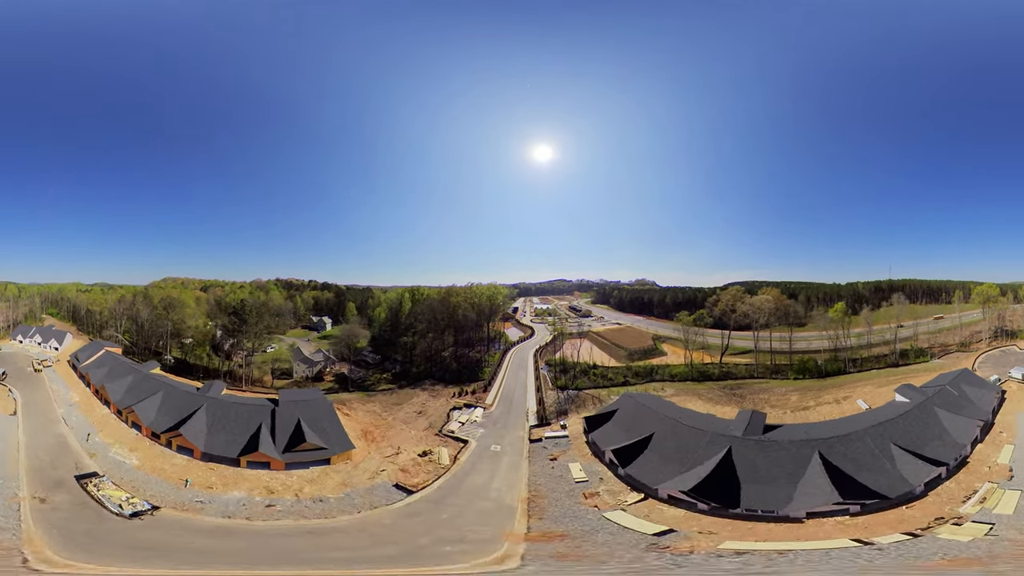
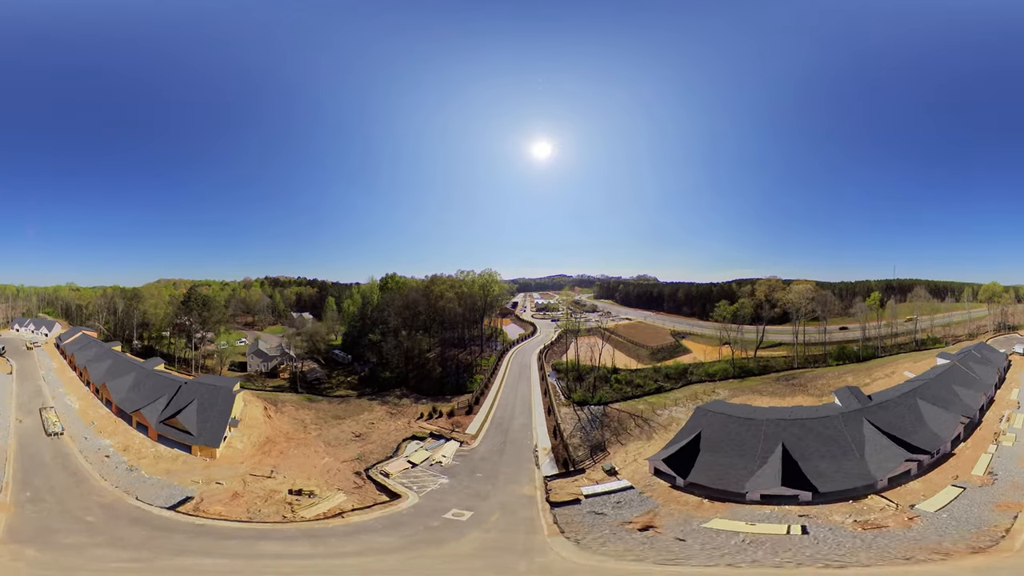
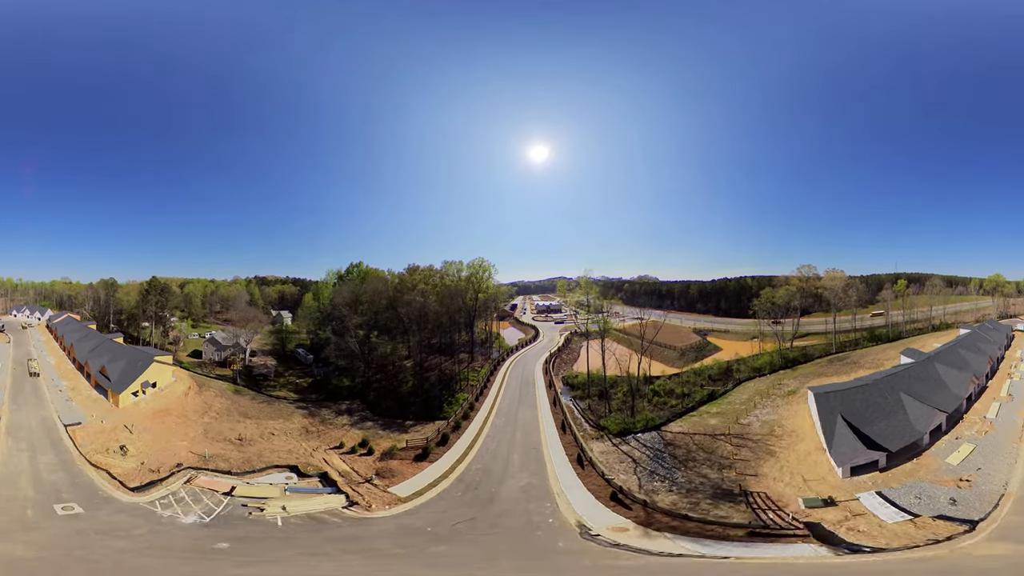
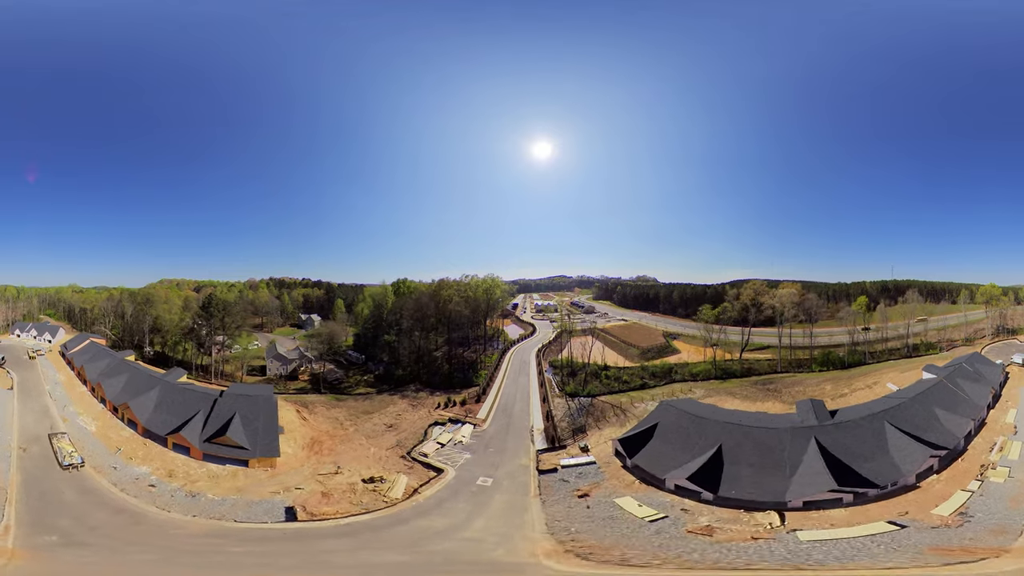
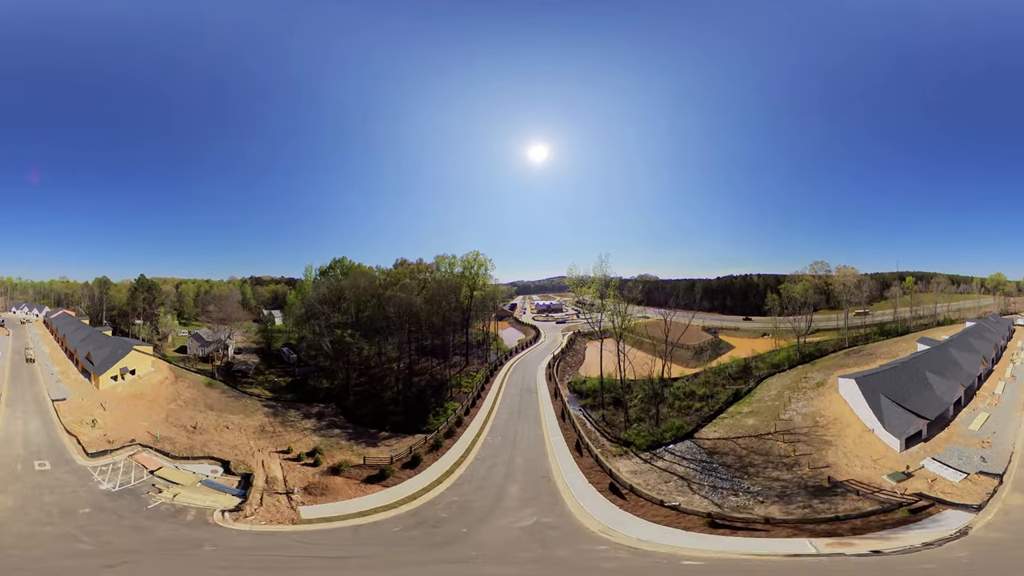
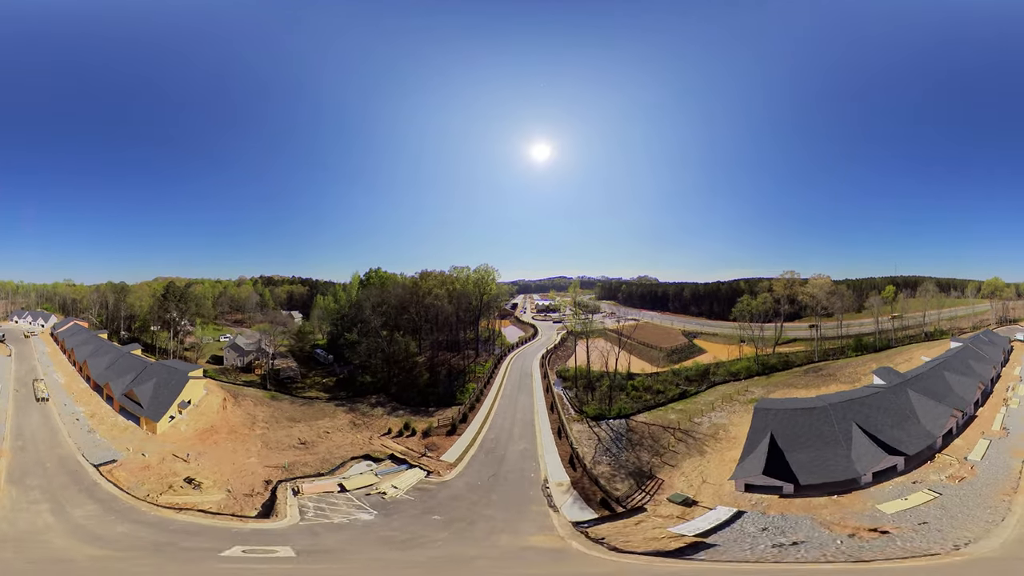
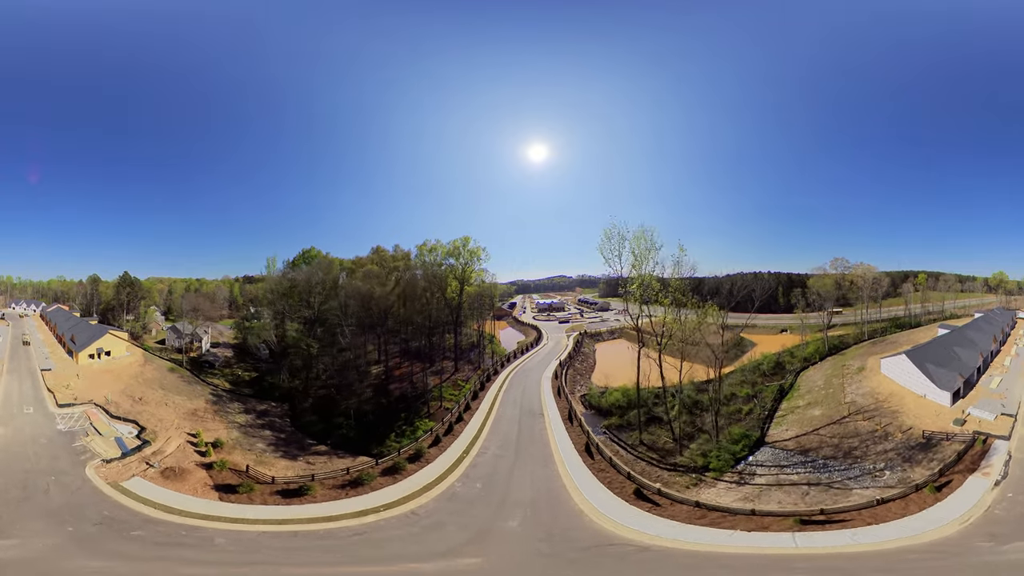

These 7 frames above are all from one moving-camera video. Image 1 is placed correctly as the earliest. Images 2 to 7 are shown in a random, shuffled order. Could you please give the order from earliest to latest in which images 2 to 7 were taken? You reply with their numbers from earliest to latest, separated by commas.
4, 2, 6, 3, 5, 7
